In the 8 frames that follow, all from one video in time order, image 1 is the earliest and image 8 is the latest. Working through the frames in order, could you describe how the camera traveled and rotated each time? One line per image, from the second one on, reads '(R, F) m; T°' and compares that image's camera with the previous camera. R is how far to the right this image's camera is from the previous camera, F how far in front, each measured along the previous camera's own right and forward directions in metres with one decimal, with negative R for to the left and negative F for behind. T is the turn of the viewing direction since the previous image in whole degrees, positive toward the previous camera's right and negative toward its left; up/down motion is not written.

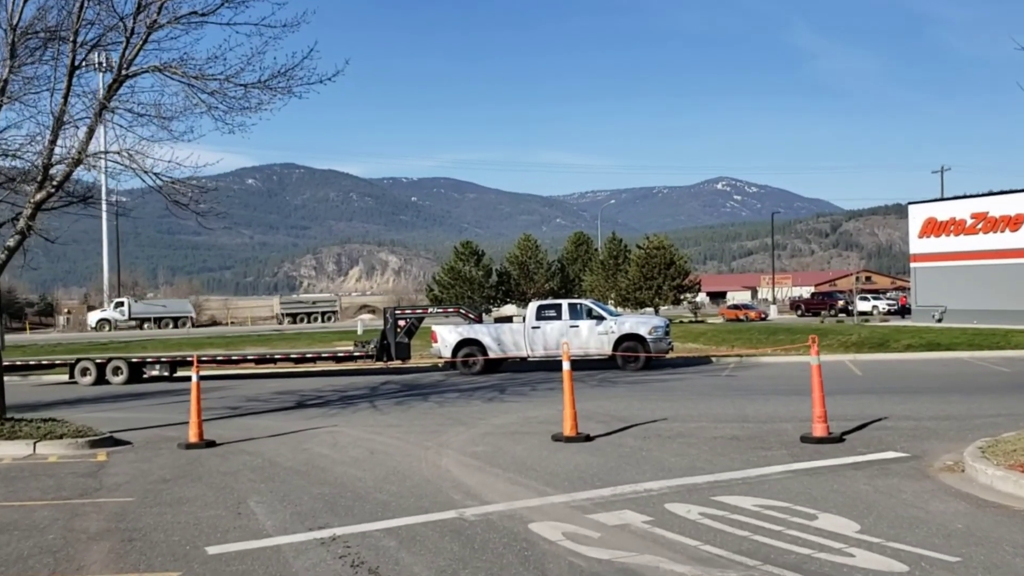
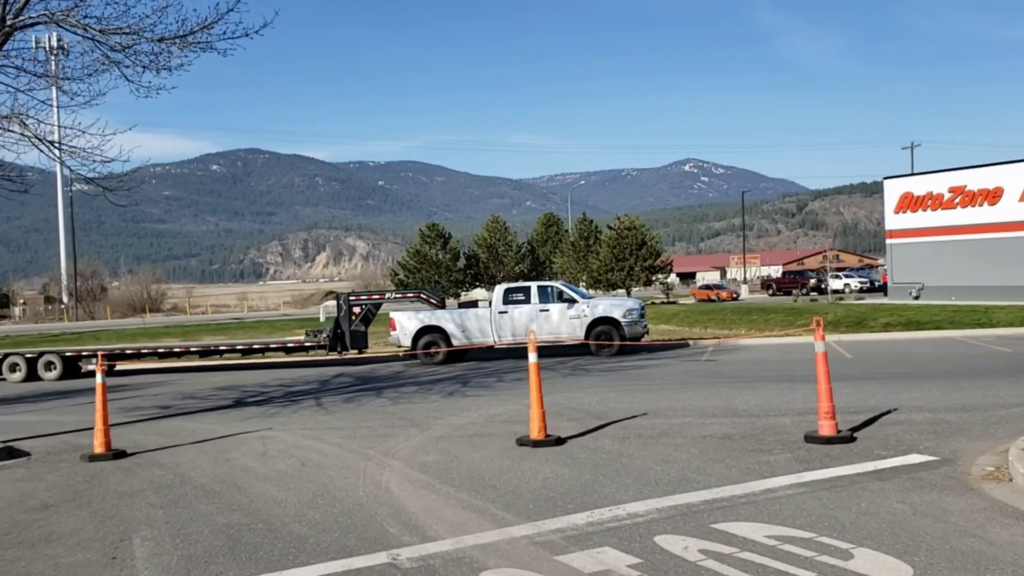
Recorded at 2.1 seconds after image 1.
(+0.2, +1.7) m; +2°
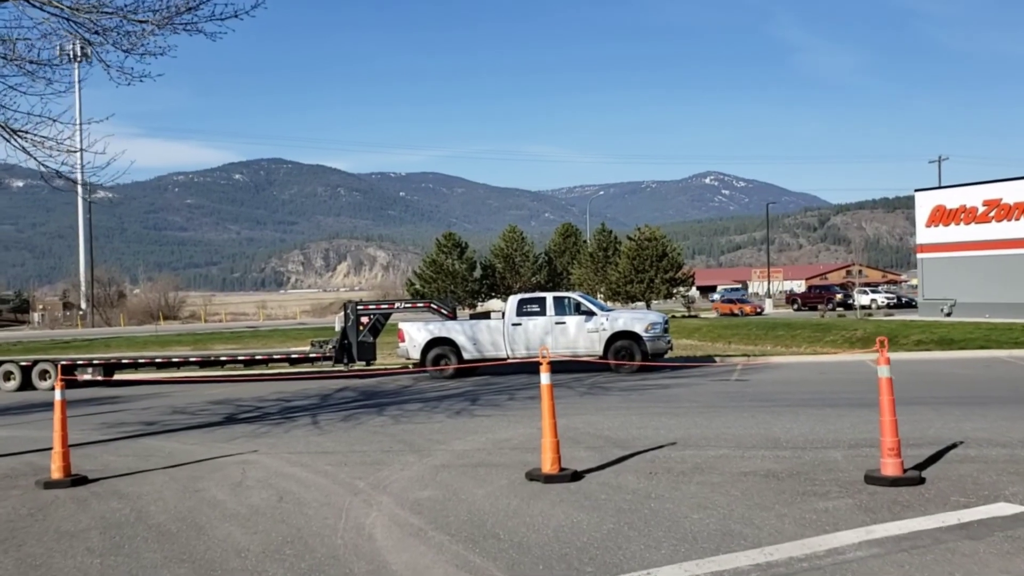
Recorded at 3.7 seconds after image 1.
(+0.1, +1.3) m; -1°
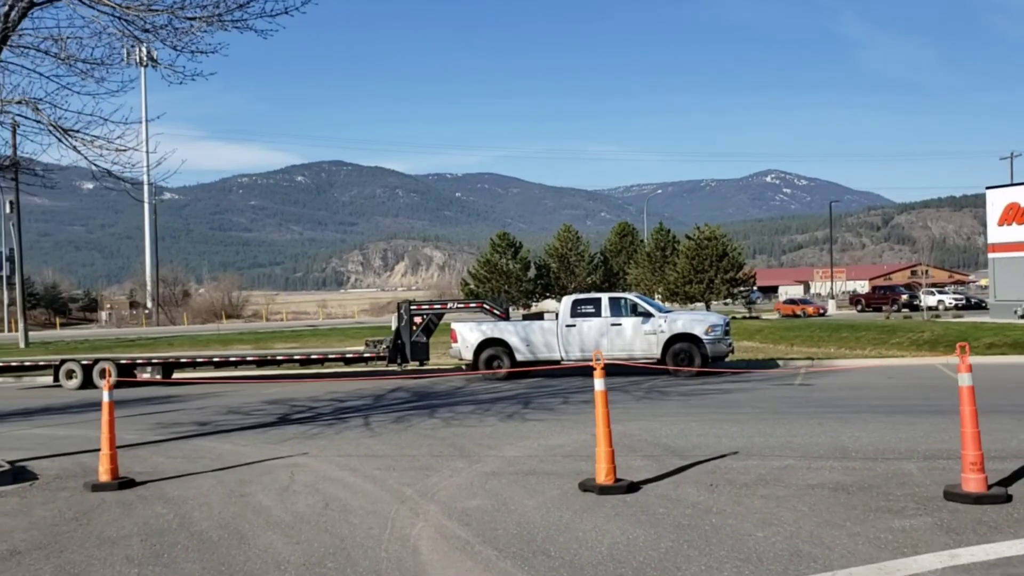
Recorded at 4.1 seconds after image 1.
(0.0, +0.4) m; -3°
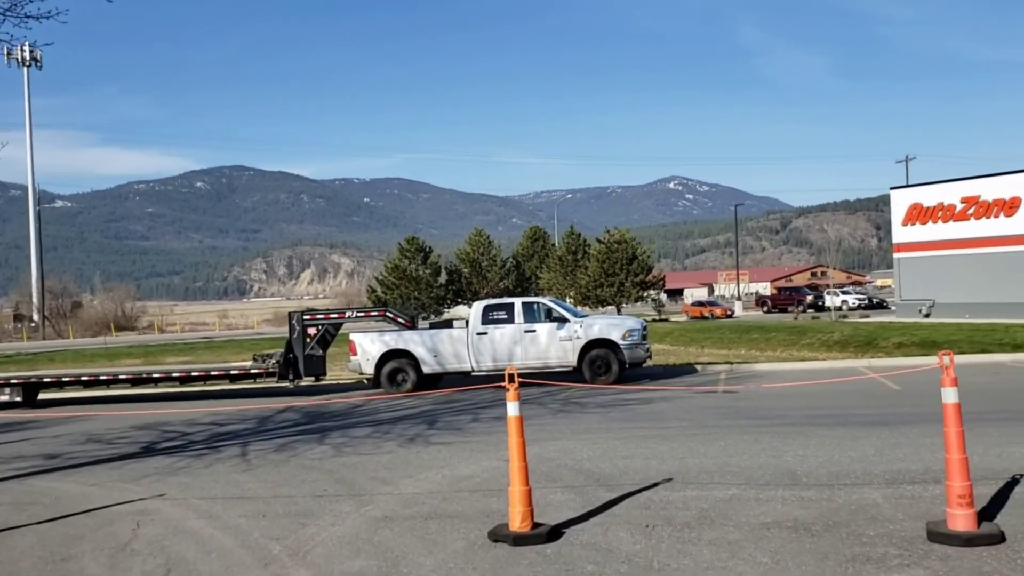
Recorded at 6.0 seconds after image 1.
(+0.1, +1.6) m; +6°
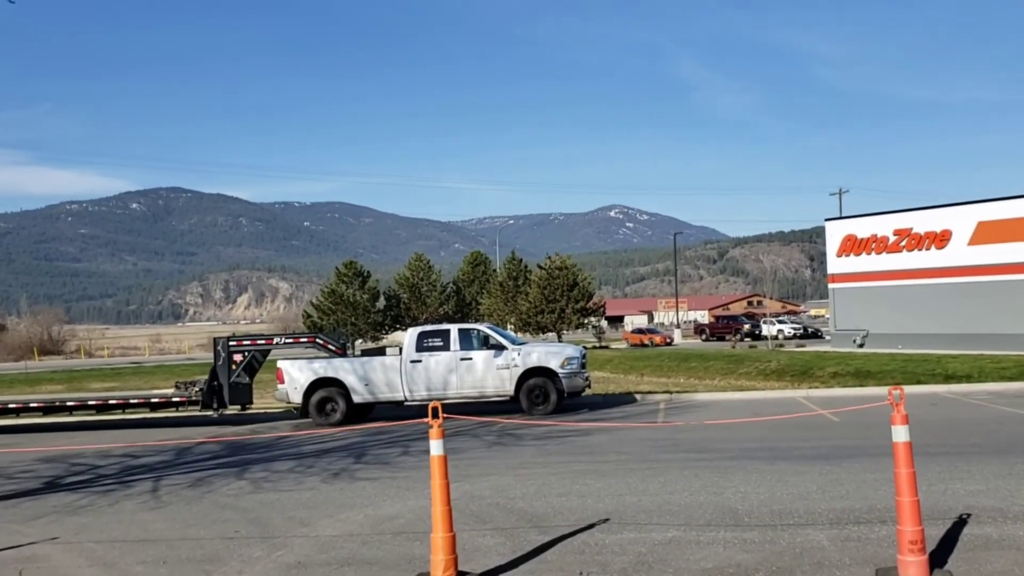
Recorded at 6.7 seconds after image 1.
(+0.1, +0.5) m; +4°
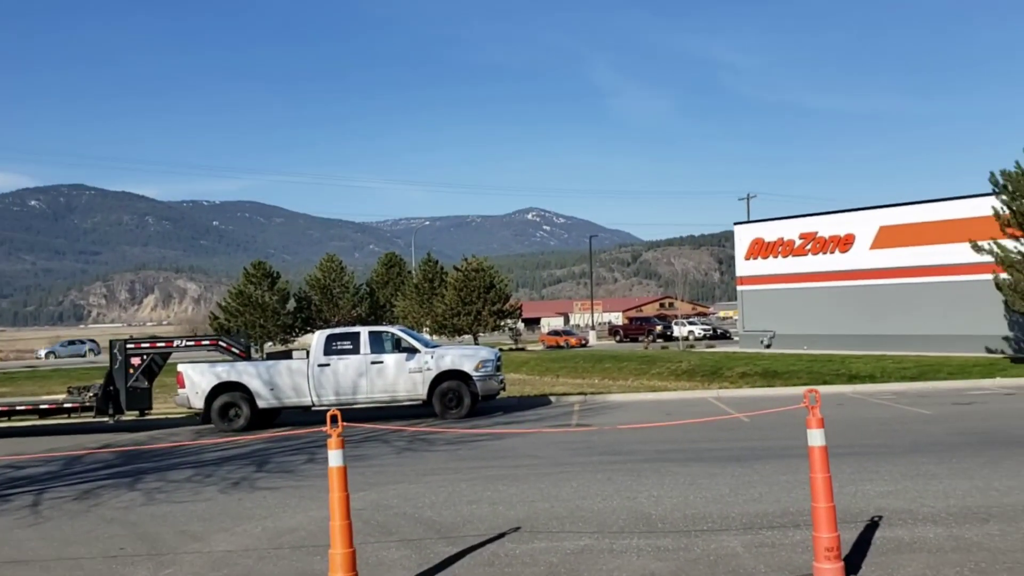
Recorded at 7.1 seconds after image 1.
(+0.1, +0.3) m; +5°
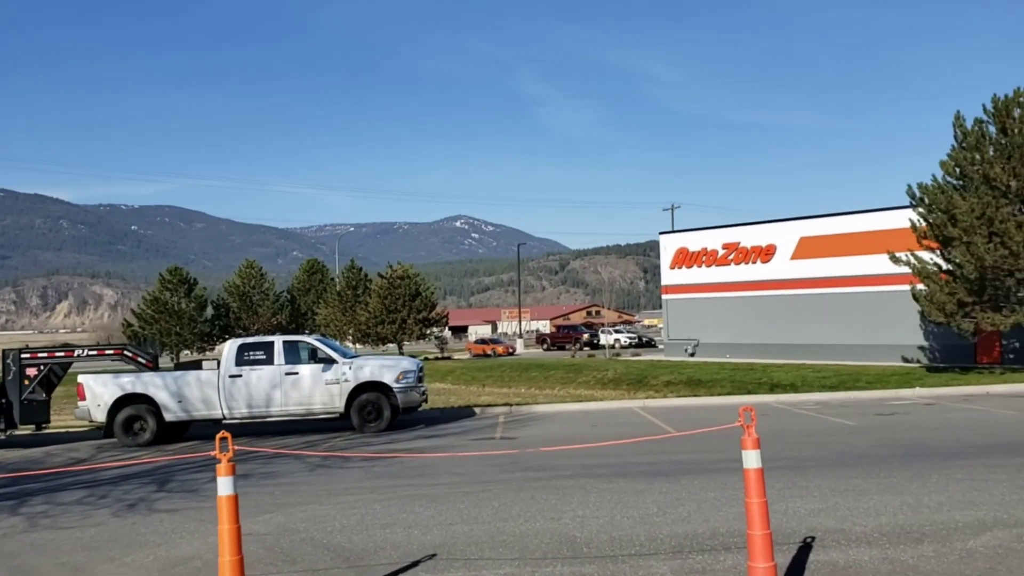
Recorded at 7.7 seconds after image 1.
(+0.1, +0.5) m; +4°
